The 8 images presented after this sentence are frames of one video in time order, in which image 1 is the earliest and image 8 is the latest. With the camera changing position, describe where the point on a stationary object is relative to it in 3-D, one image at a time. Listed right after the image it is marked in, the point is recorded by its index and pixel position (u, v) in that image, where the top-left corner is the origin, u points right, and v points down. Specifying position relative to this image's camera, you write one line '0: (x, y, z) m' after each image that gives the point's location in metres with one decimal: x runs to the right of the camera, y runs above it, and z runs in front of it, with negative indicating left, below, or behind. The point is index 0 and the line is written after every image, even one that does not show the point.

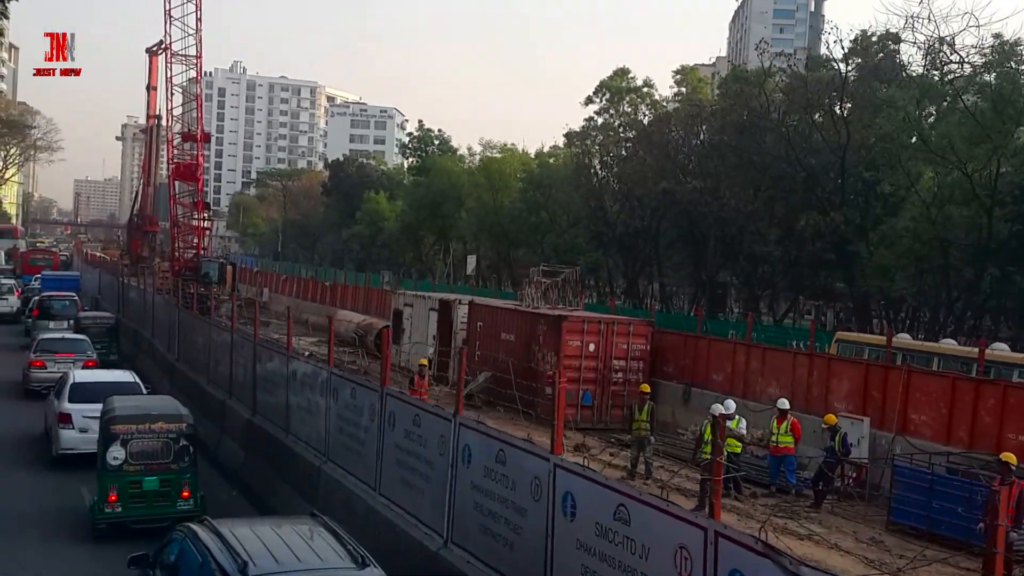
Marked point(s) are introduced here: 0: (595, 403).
0: (+1.6, -2.3, +20.0) m
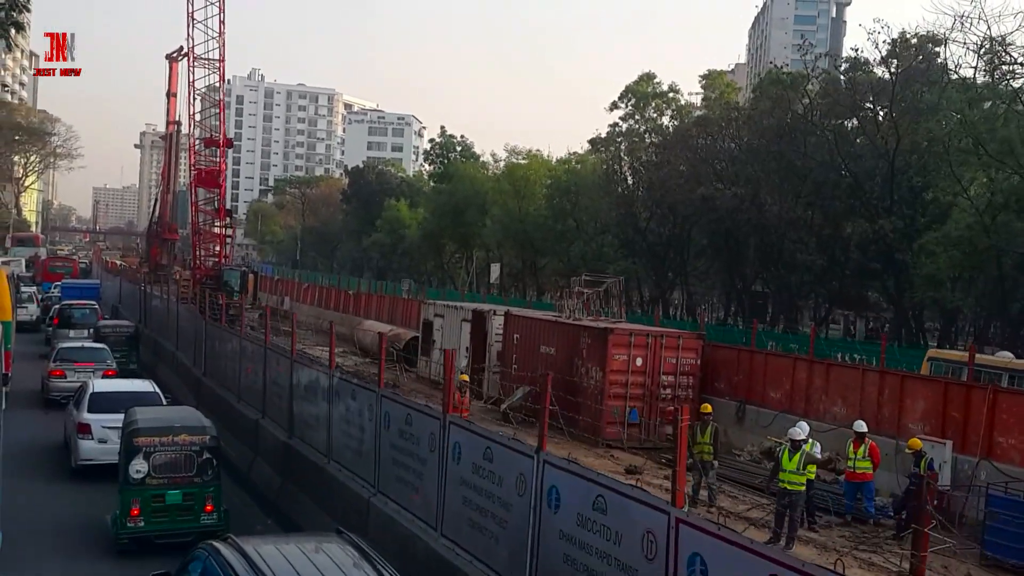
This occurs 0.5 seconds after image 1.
0: (+2.4, -2.5, +18.9) m
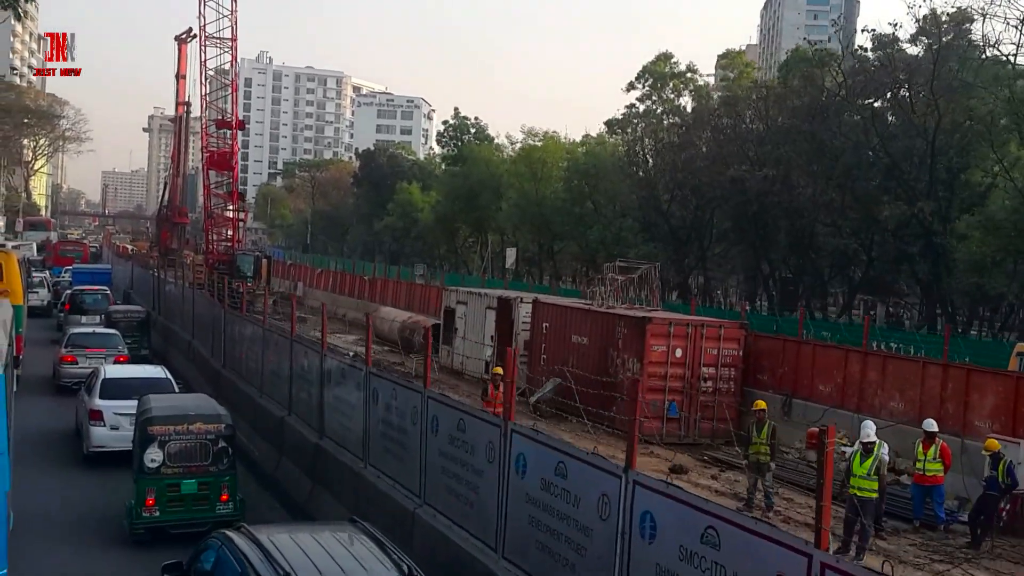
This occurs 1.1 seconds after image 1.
0: (+3.0, -2.2, +18.0) m
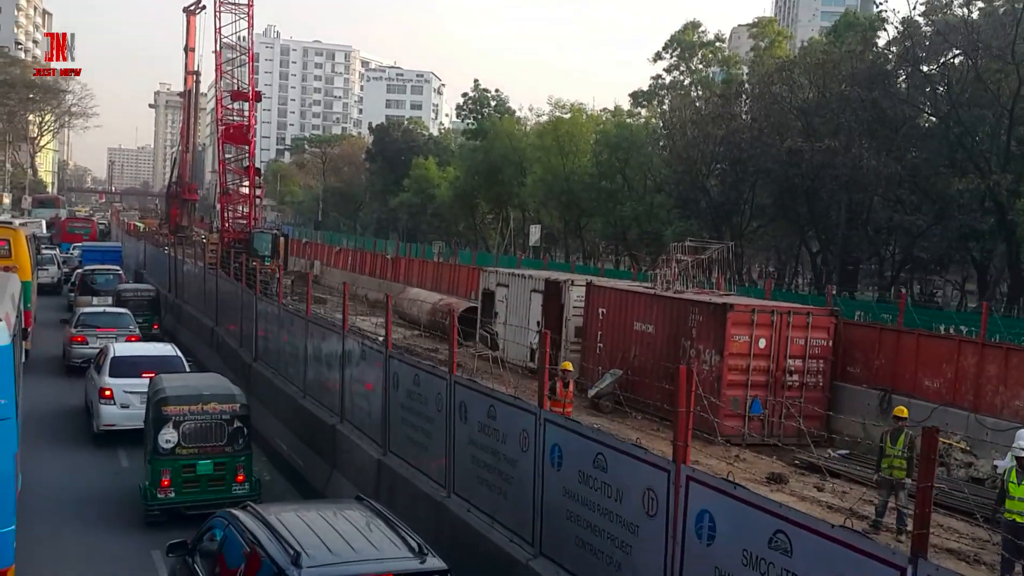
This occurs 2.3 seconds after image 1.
0: (+4.0, -2.0, +16.1) m
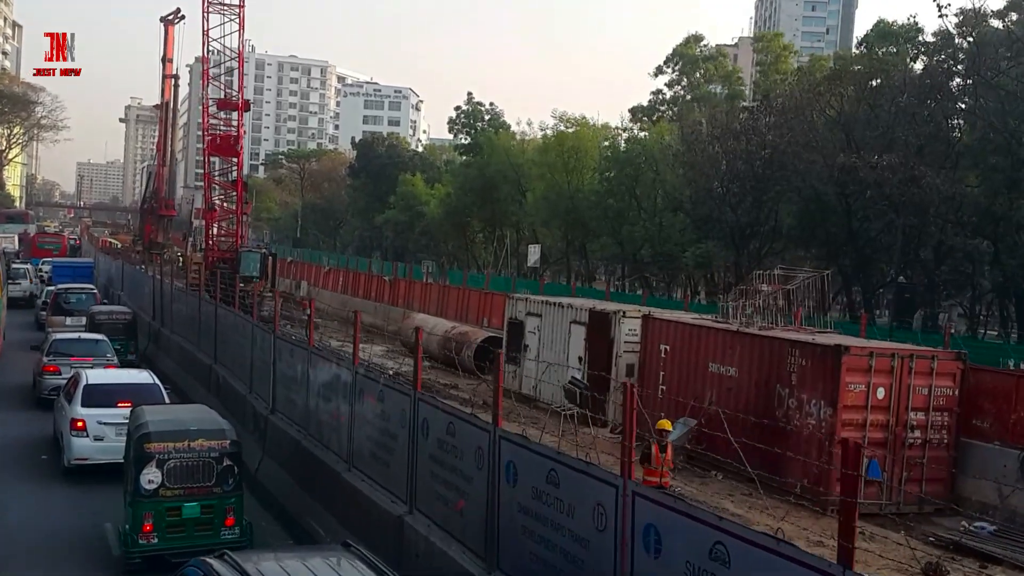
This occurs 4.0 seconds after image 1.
0: (+4.9, -2.5, +13.5) m
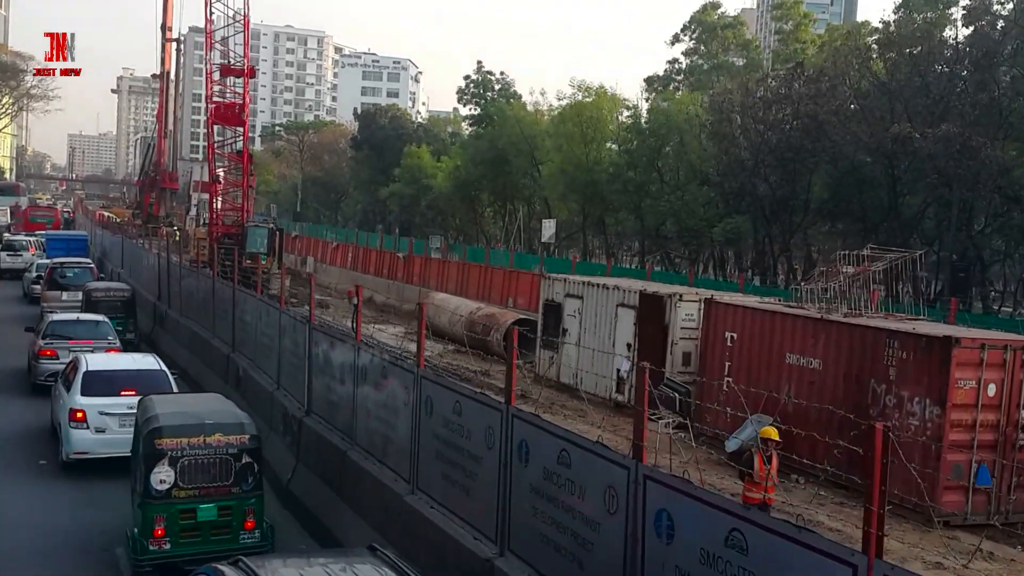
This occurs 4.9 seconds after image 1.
0: (+5.7, -2.3, +11.9) m
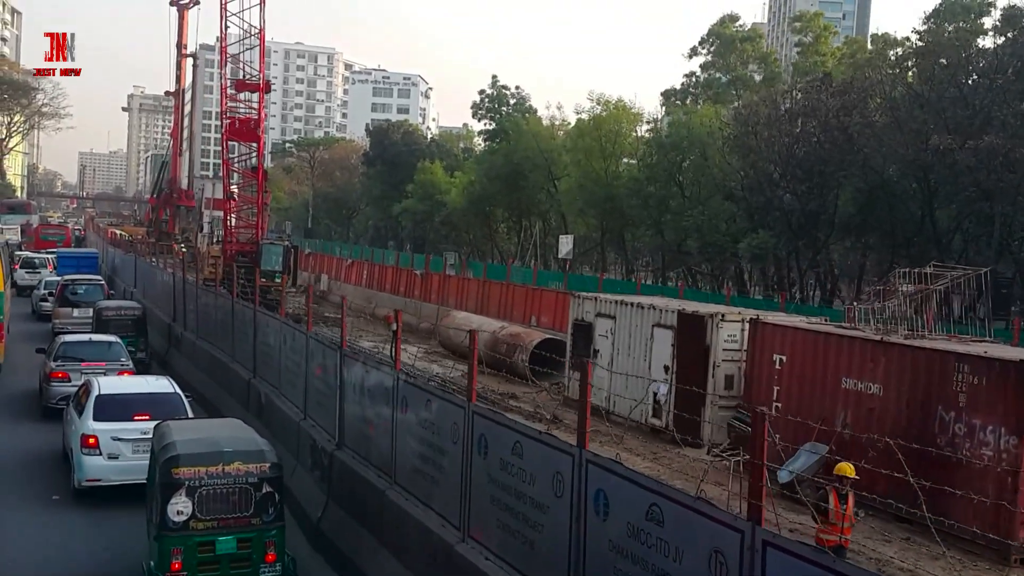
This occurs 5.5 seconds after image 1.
0: (+6.2, -2.5, +11.0) m
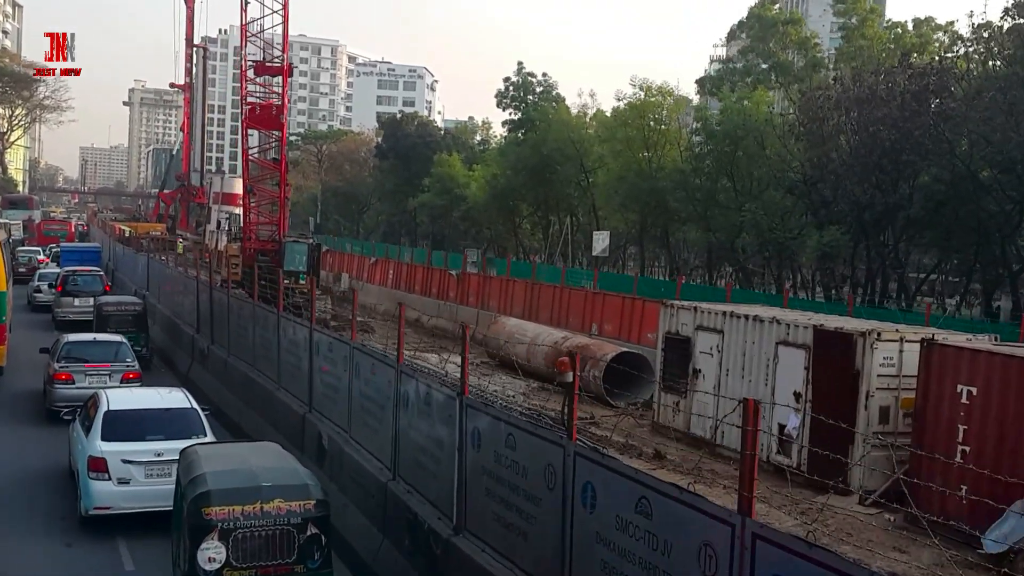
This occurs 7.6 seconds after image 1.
0: (+7.5, -2.7, +8.1) m
